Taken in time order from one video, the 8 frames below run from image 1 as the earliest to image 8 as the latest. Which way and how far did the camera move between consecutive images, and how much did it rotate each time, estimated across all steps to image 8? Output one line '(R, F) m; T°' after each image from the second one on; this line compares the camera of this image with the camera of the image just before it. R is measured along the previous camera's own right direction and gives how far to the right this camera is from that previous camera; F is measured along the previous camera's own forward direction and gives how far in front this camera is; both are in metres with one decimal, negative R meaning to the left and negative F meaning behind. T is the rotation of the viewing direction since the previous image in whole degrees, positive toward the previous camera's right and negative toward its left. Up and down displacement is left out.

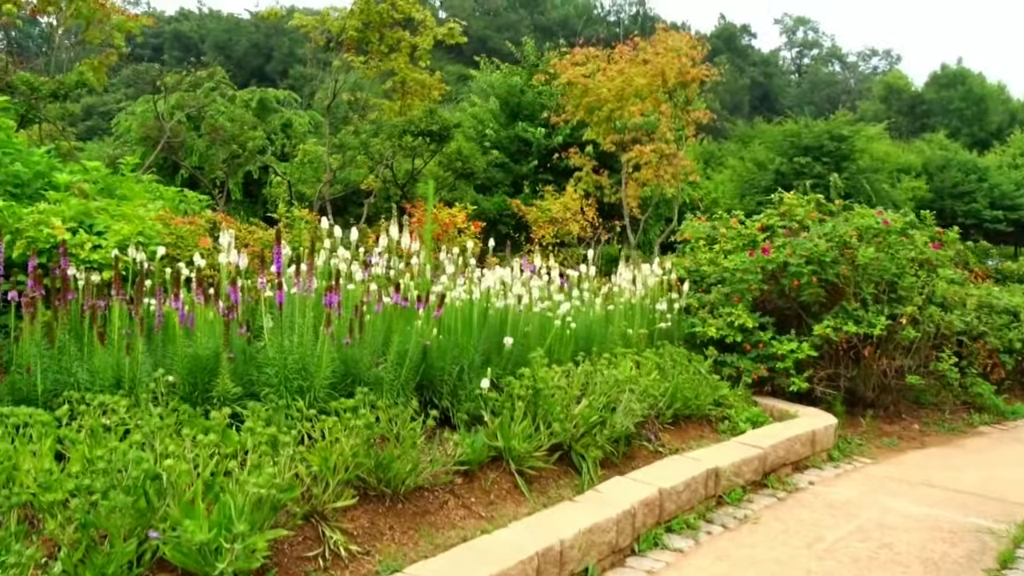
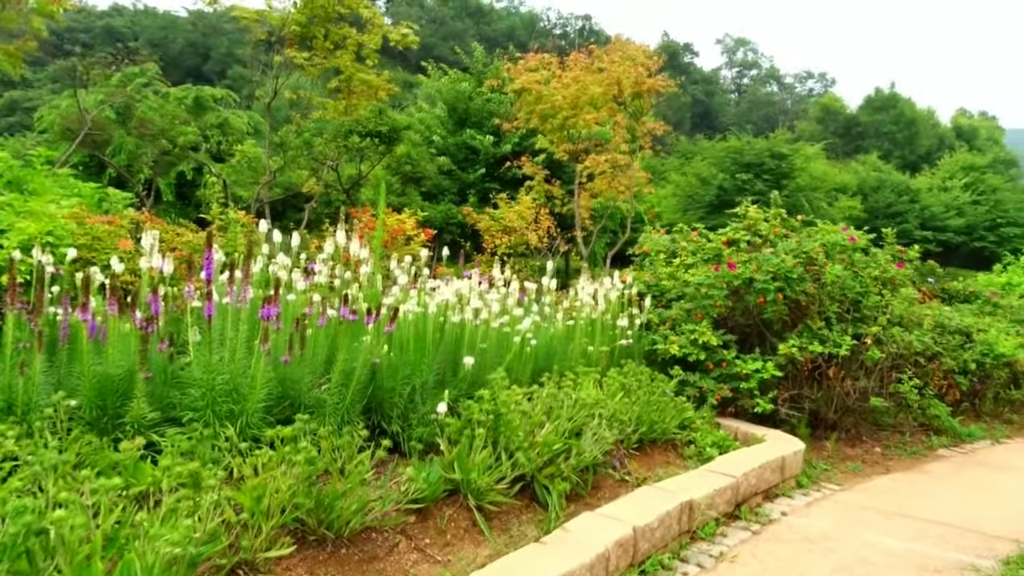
(-0.1, +0.5) m; +4°
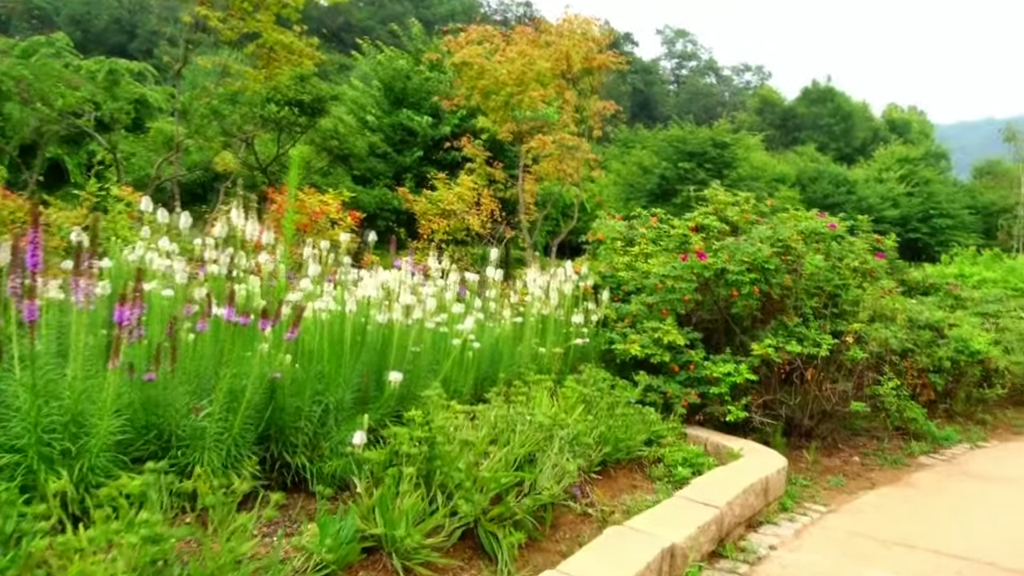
(0.0, +1.0) m; +4°
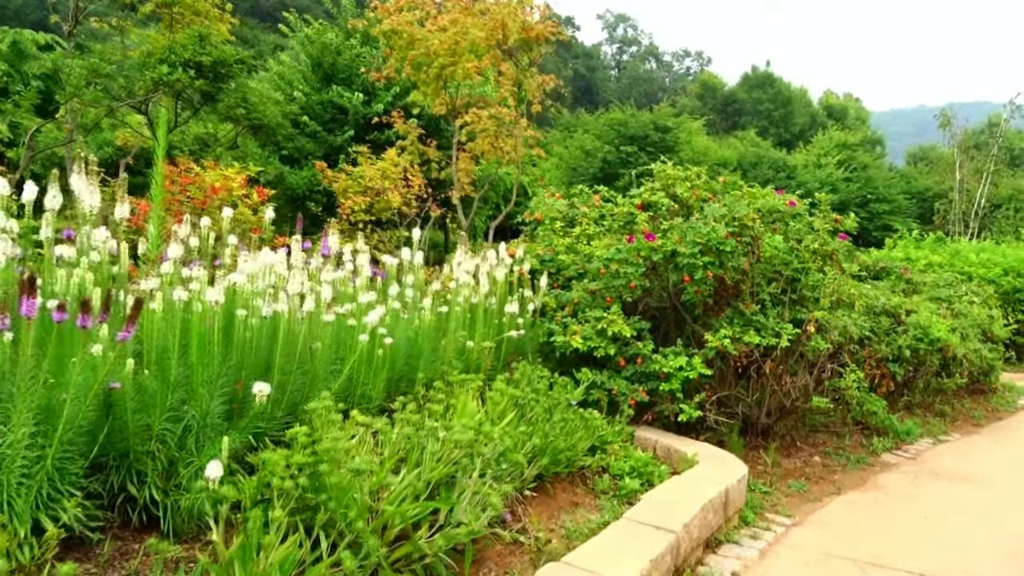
(+0.1, +0.7) m; +4°
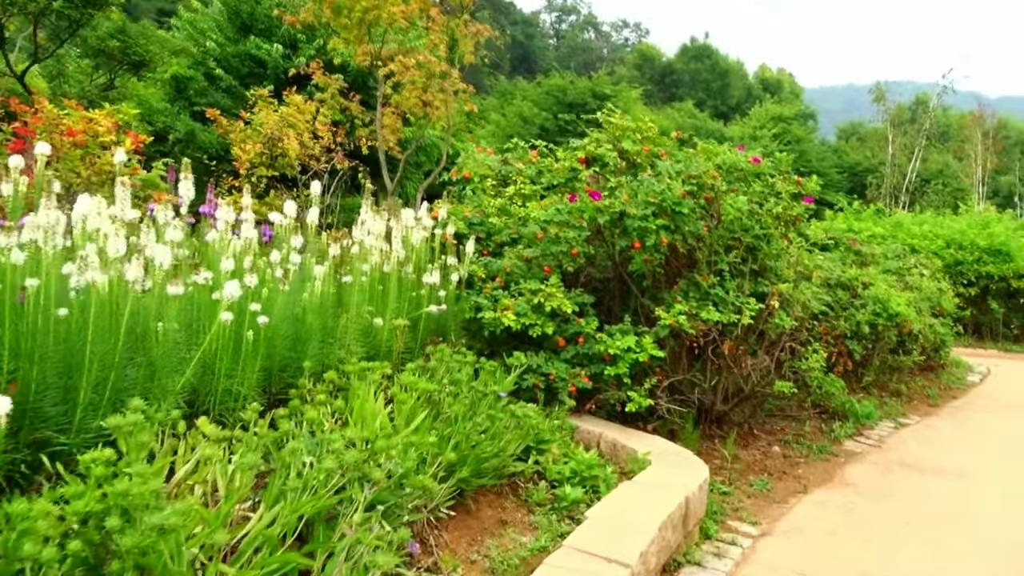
(+0.1, +0.9) m; +4°
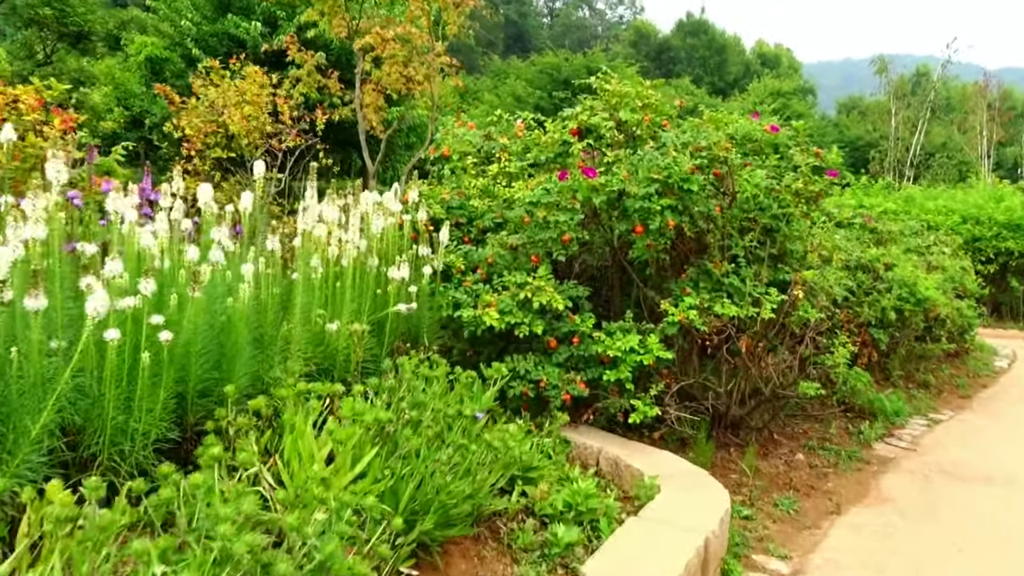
(+0.1, +0.7) m; 0°
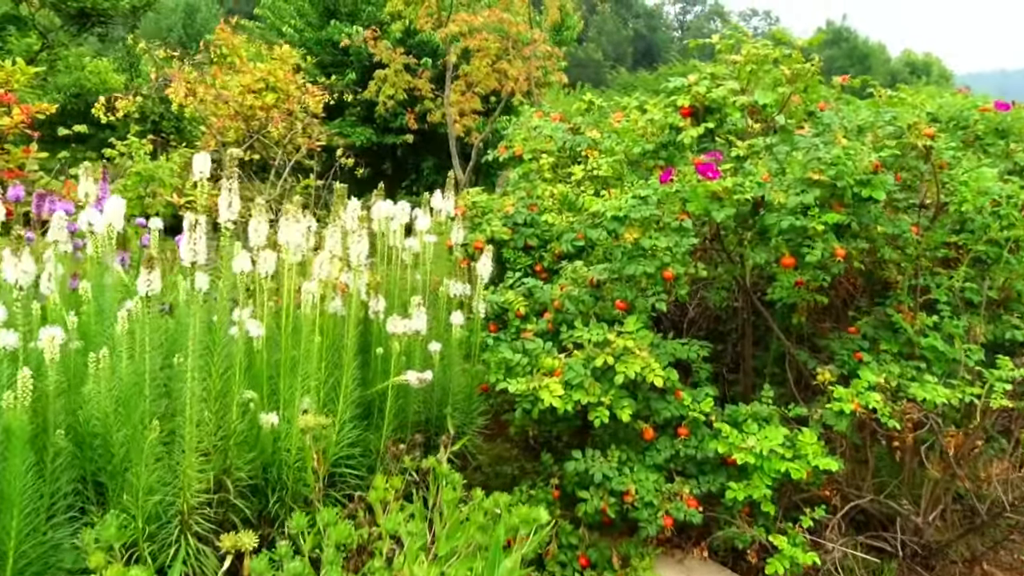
(+0.2, +1.4) m; -9°
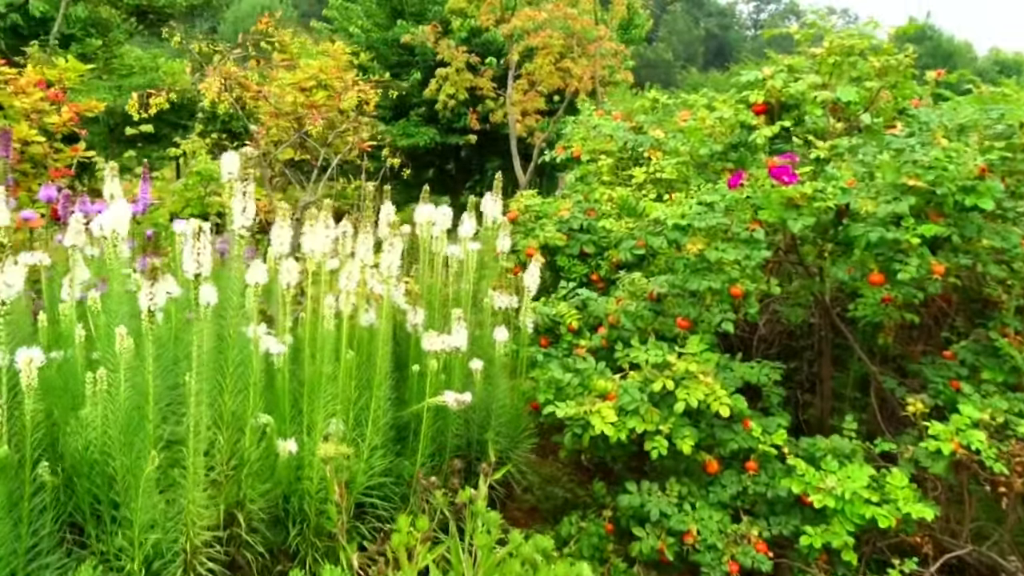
(0.0, +0.2) m; -5°
